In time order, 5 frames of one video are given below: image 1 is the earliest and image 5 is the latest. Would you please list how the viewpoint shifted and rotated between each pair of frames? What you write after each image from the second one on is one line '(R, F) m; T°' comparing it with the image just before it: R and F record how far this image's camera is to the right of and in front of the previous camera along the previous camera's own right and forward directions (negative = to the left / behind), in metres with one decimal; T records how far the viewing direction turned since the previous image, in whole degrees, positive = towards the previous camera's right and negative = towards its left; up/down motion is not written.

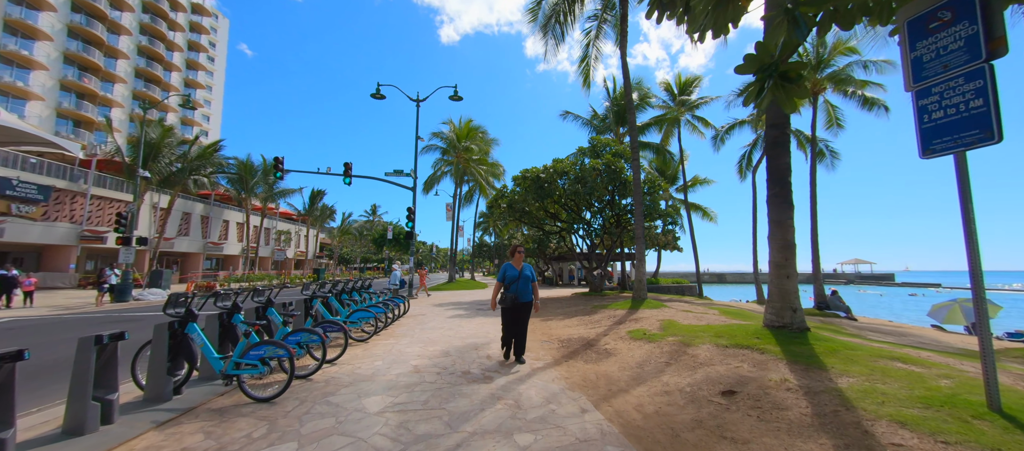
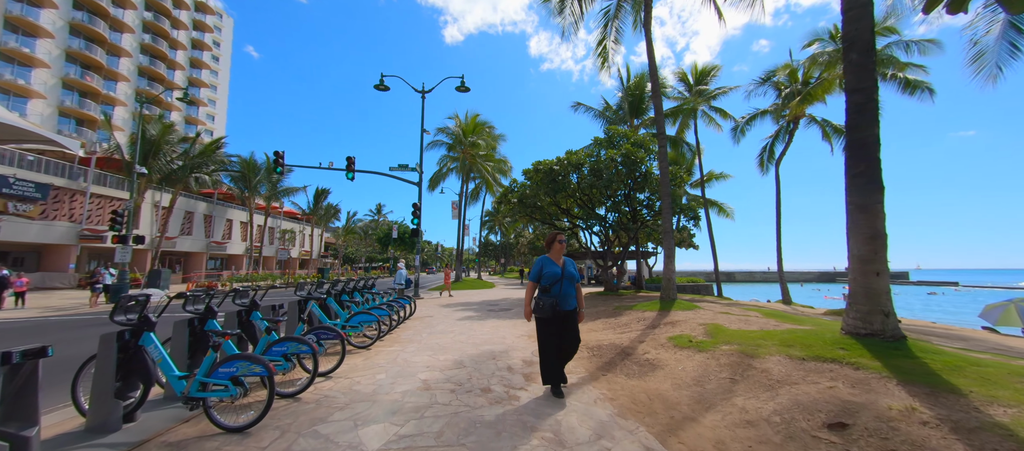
(-0.3, +1.0) m; -1°
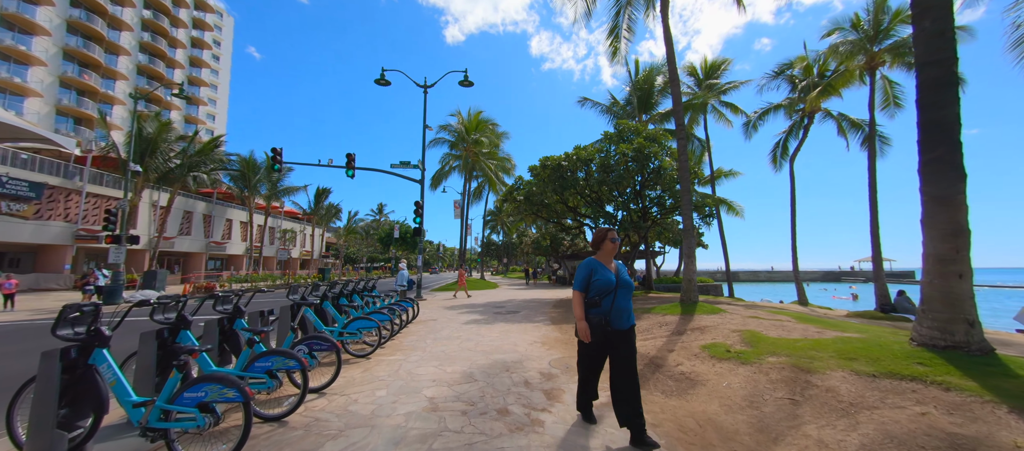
(-0.2, +0.6) m; 0°
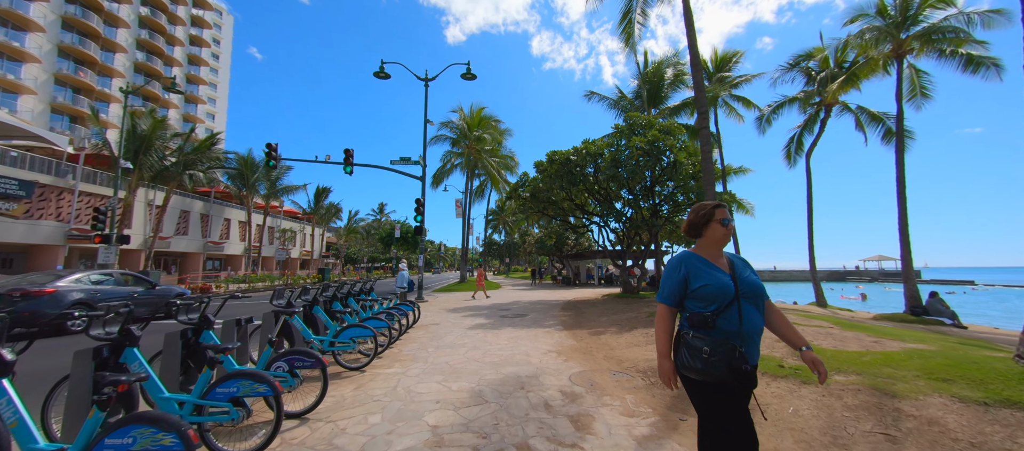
(-0.2, +0.8) m; 0°
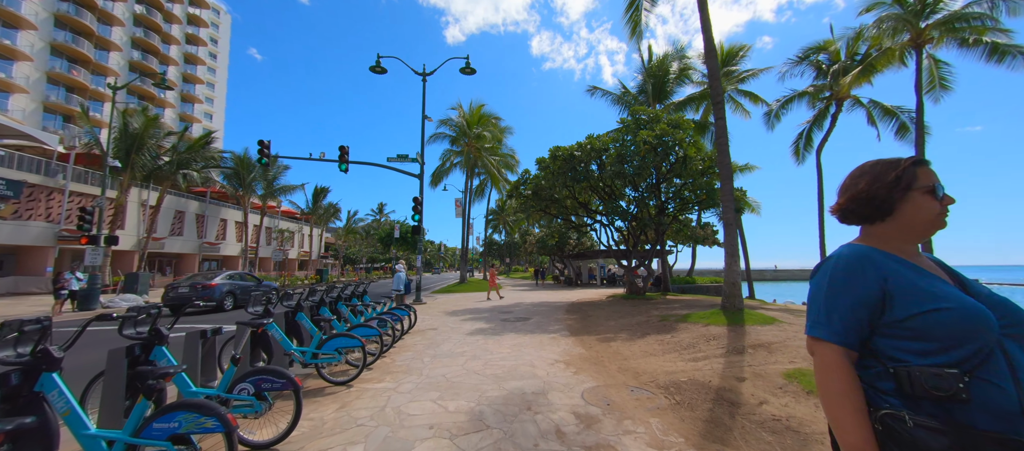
(-0.1, +0.6) m; 0°
